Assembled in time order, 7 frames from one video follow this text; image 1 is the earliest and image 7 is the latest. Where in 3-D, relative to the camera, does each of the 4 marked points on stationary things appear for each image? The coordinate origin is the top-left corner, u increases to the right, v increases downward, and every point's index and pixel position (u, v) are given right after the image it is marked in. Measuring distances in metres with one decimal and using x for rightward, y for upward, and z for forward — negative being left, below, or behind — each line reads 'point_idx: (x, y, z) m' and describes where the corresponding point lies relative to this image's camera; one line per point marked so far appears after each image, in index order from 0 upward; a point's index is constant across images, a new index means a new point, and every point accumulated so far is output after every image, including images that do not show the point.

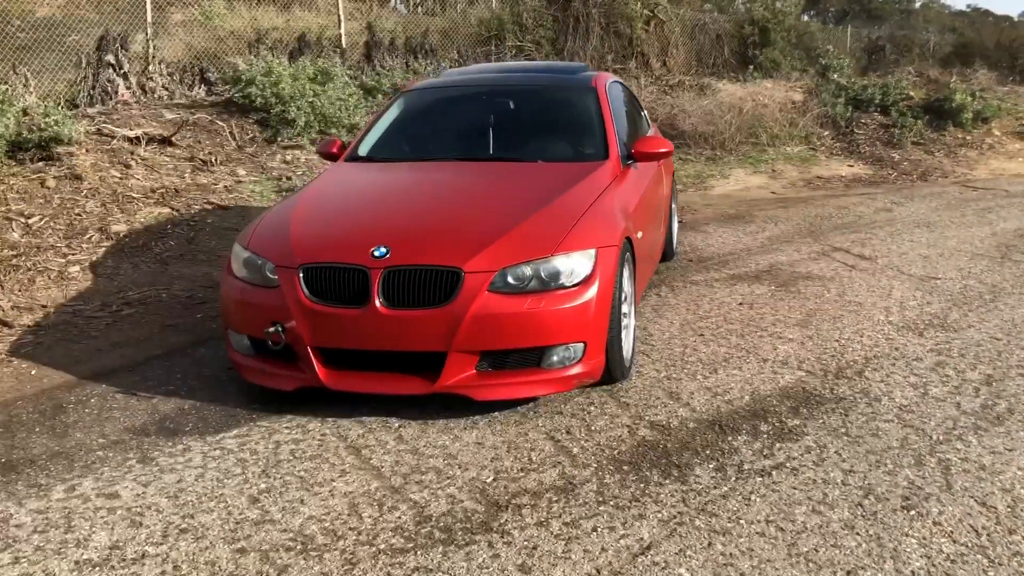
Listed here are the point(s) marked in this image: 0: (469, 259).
0: (-0.2, +0.1, +3.6) m
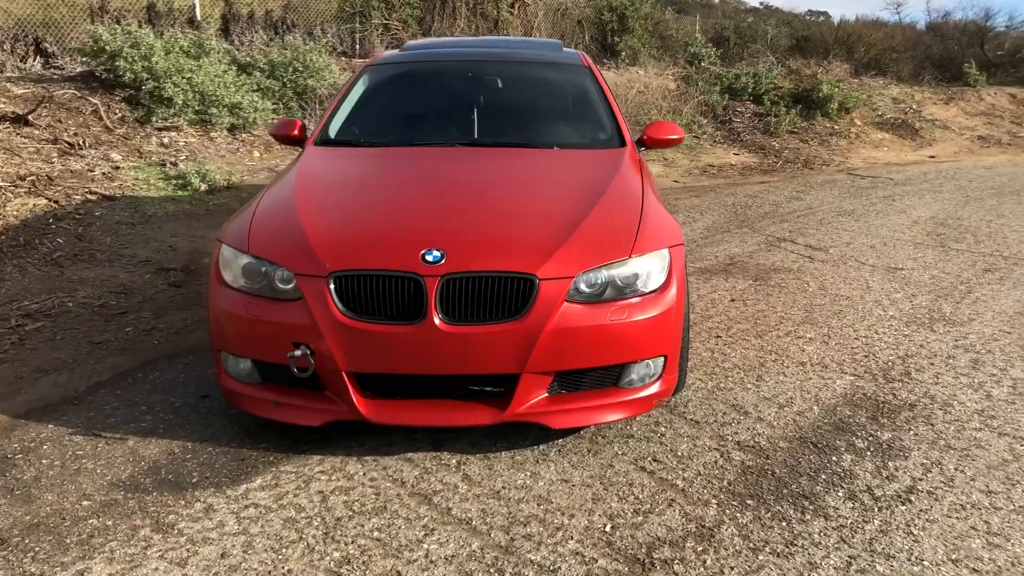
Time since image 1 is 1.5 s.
0: (+0.1, +0.1, +3.0) m
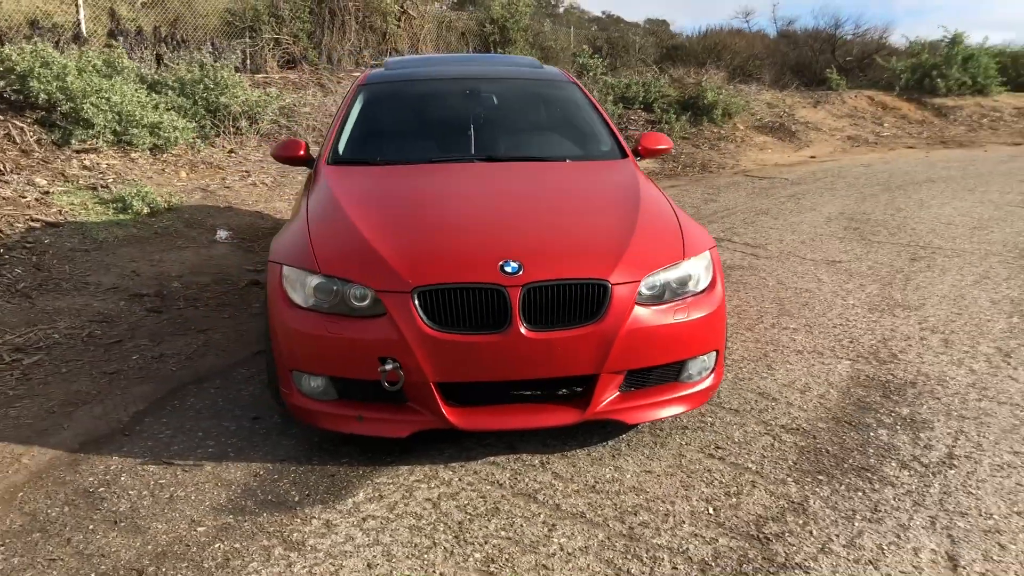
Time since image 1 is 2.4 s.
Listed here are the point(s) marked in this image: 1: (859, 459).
0: (+0.3, +0.1, +3.2) m
1: (+1.2, -0.6, +3.2) m
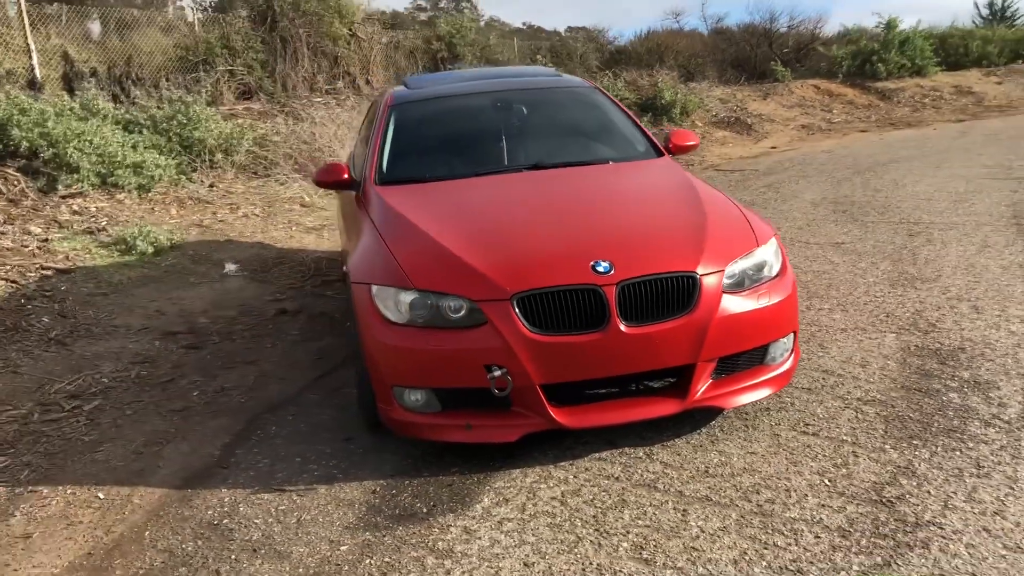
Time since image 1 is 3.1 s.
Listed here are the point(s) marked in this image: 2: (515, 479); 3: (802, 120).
0: (+0.6, +0.1, +3.3) m
1: (+1.5, -0.5, +3.4) m
2: (0.0, -0.6, +3.2) m
3: (+4.7, +2.7, +15.5) m
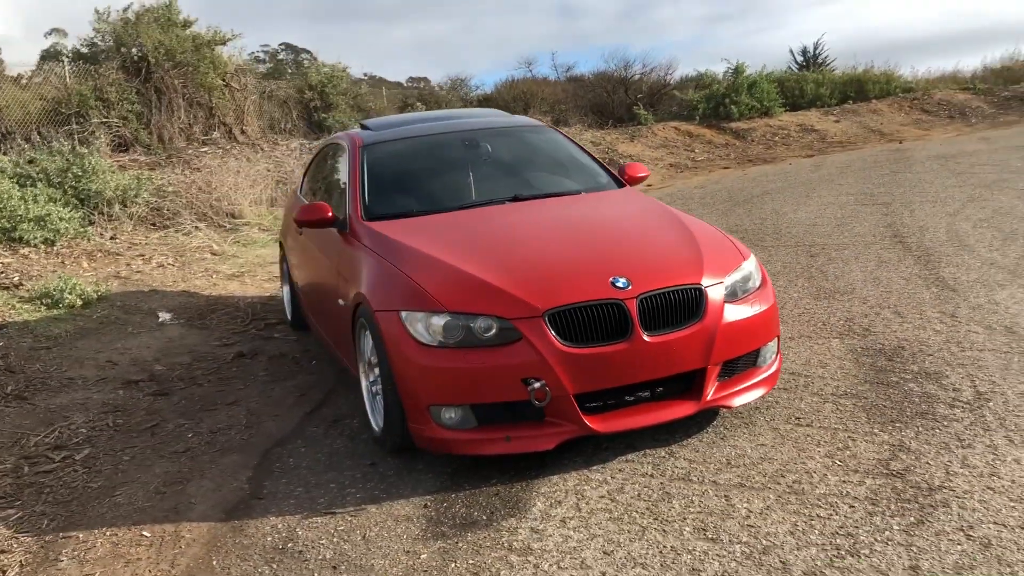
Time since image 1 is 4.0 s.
0: (+0.7, 0.0, +3.7) m
1: (+1.6, -0.5, +3.9) m
2: (+0.2, -0.7, +3.4) m
3: (+2.7, +2.2, +16.4) m
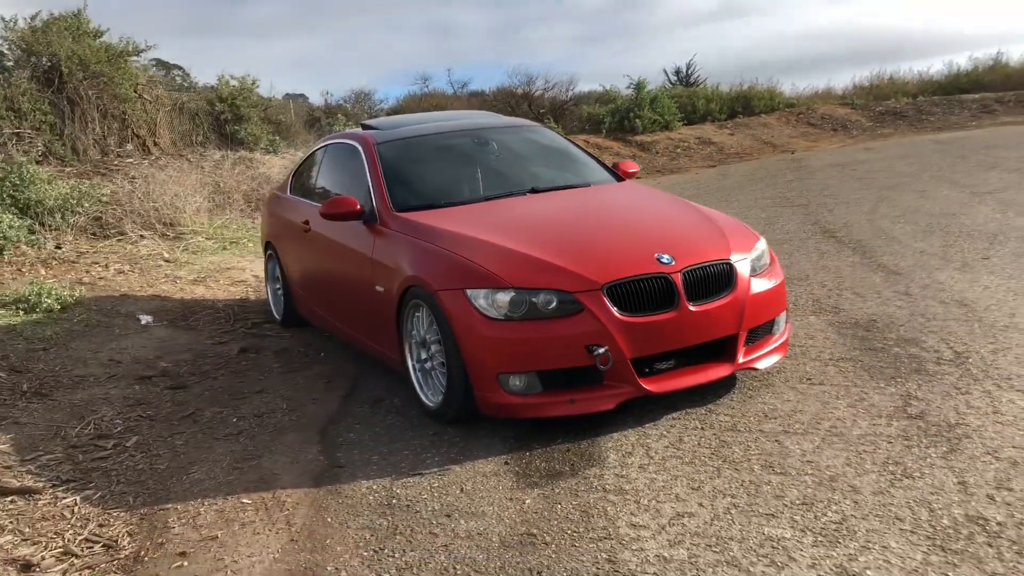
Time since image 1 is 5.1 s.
0: (+0.9, +0.2, +4.1) m
1: (+1.8, -0.4, +4.4) m
2: (+0.4, -0.6, +3.7) m
3: (+1.3, +2.1, +17.0) m
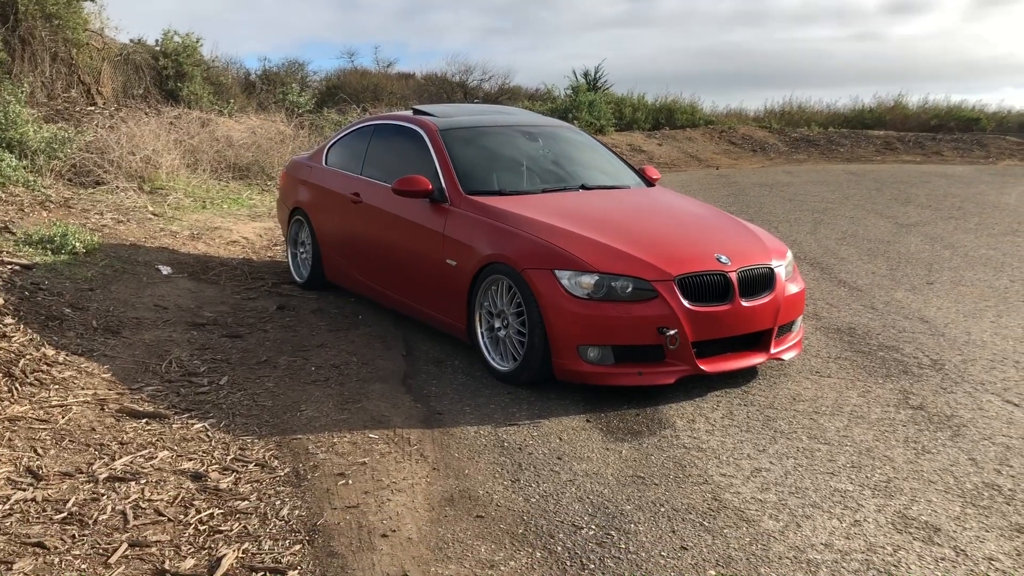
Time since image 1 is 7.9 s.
0: (+1.3, +0.2, +4.8) m
1: (+2.1, -0.4, +5.2) m
2: (+0.8, -0.5, +4.4) m
3: (+0.3, +2.3, +17.7) m
